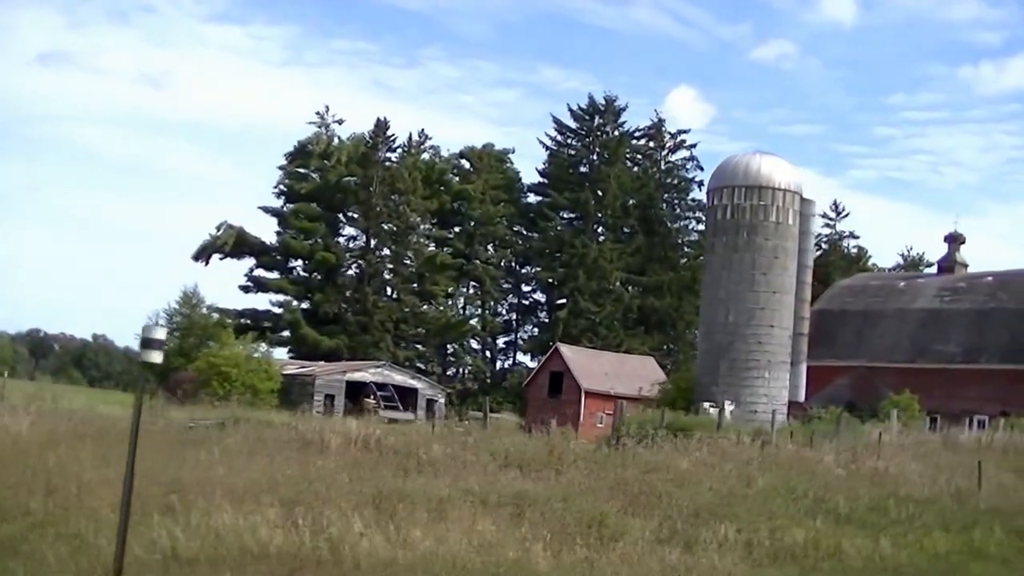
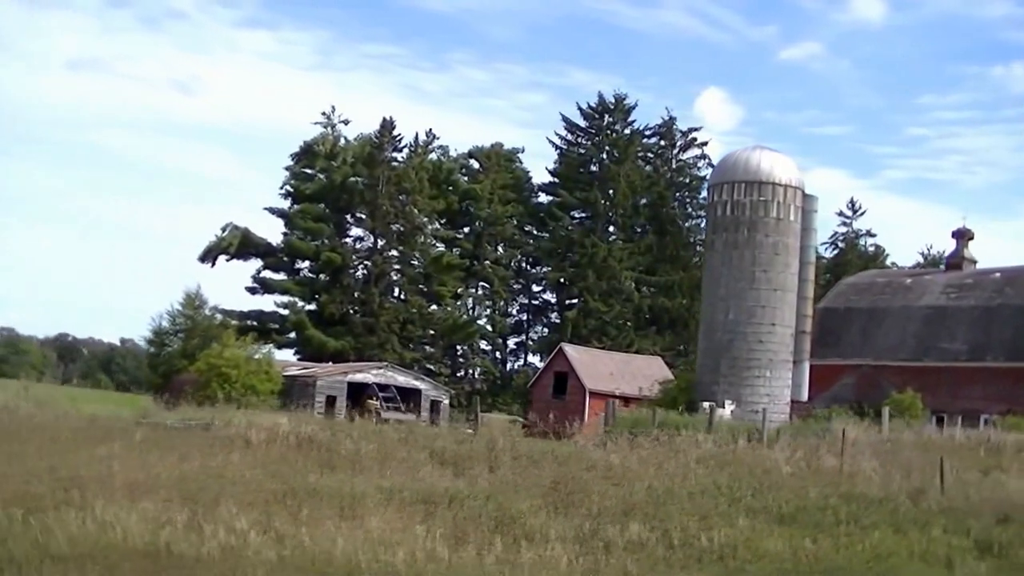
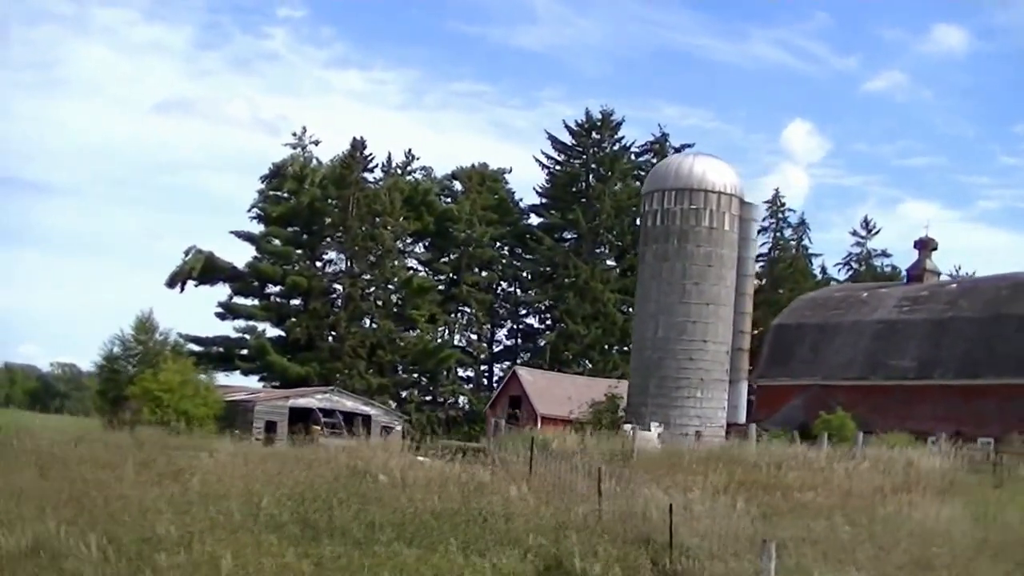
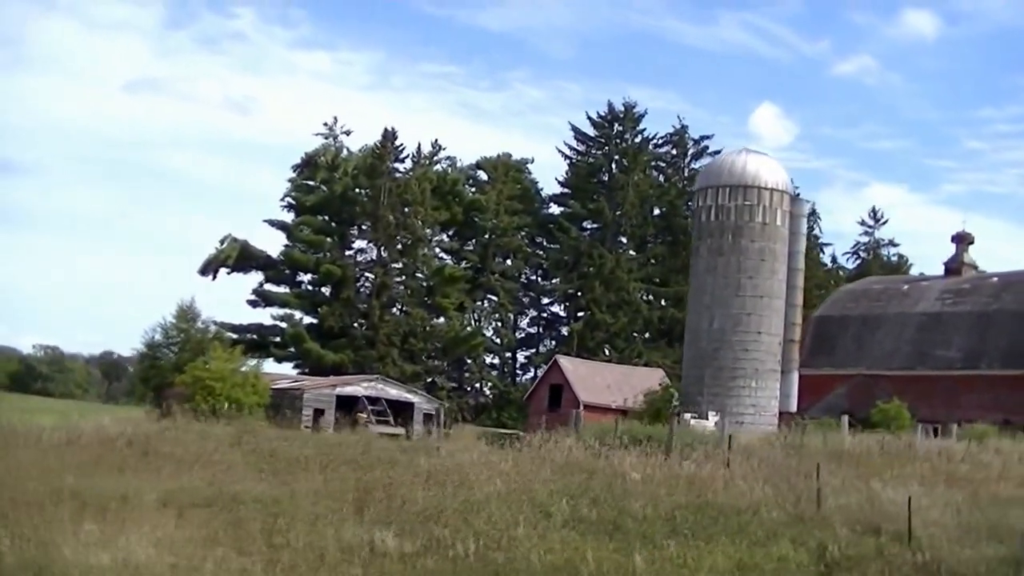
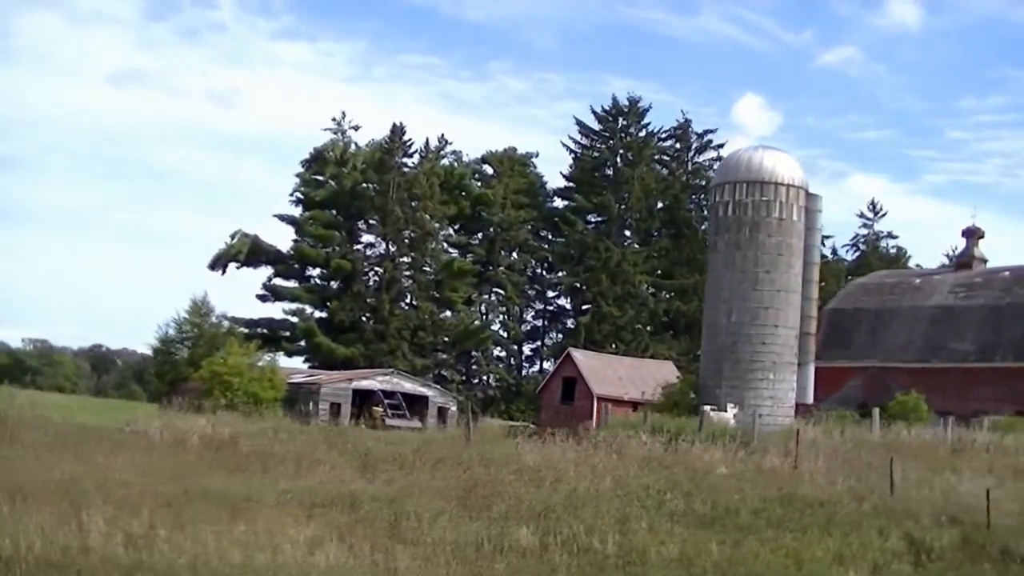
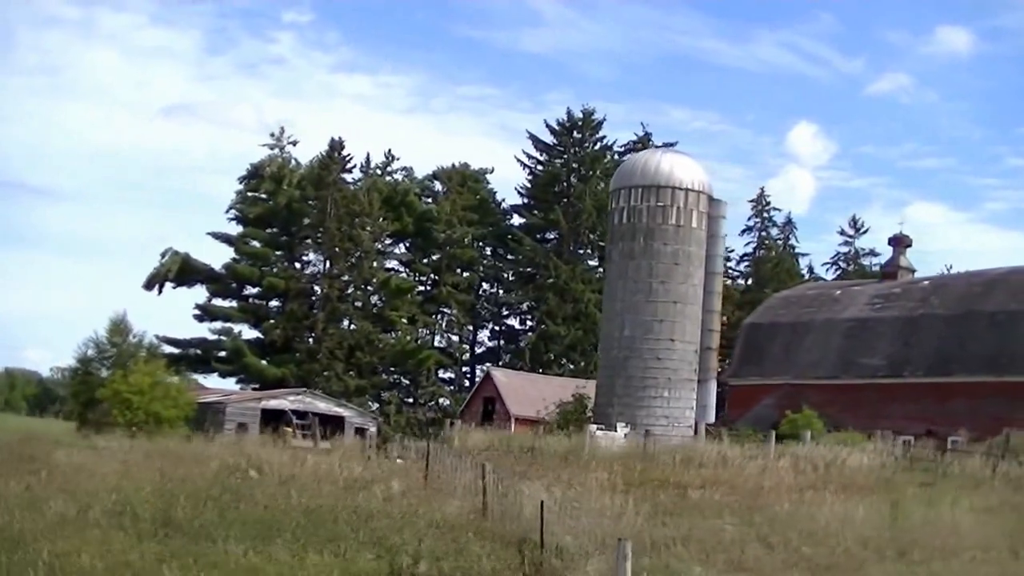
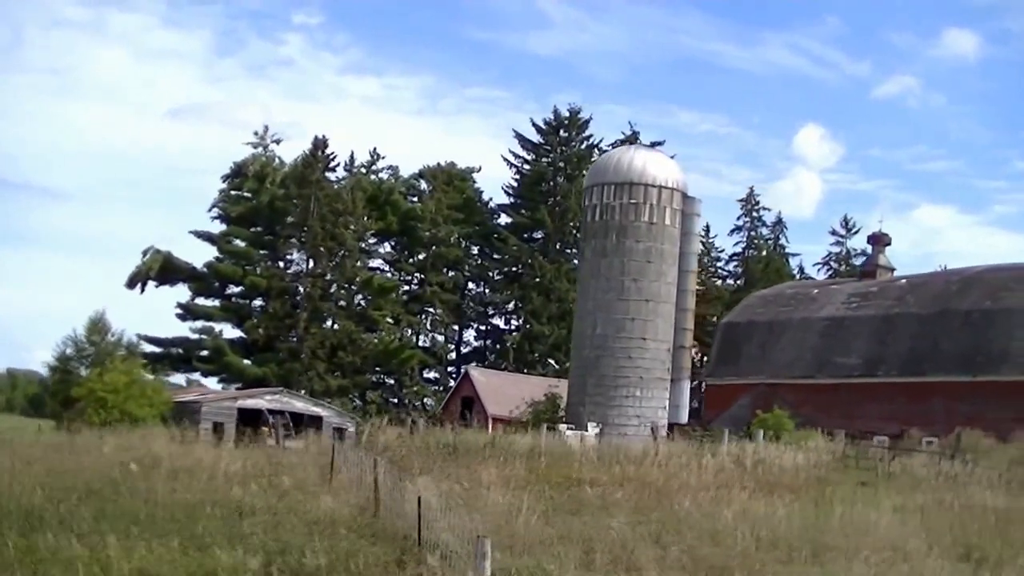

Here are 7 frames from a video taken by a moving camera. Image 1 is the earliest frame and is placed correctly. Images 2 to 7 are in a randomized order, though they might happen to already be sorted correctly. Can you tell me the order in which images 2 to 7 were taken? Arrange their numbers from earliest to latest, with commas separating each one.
2, 5, 4, 3, 6, 7
